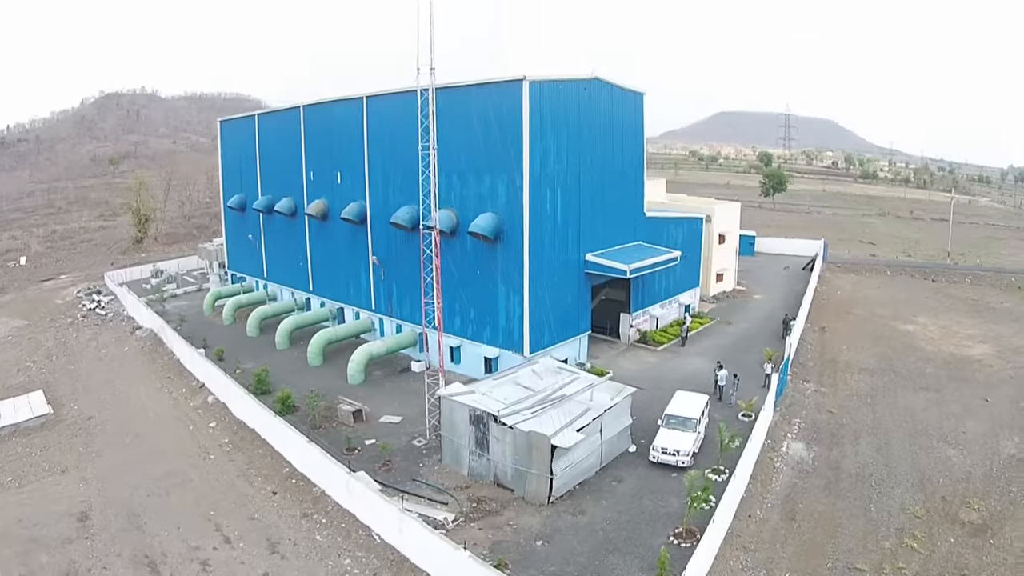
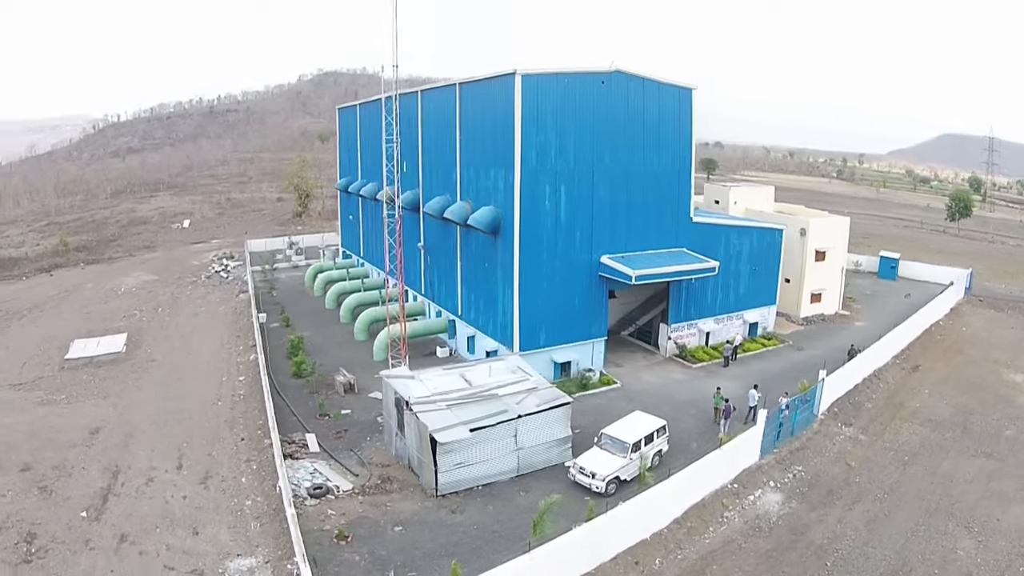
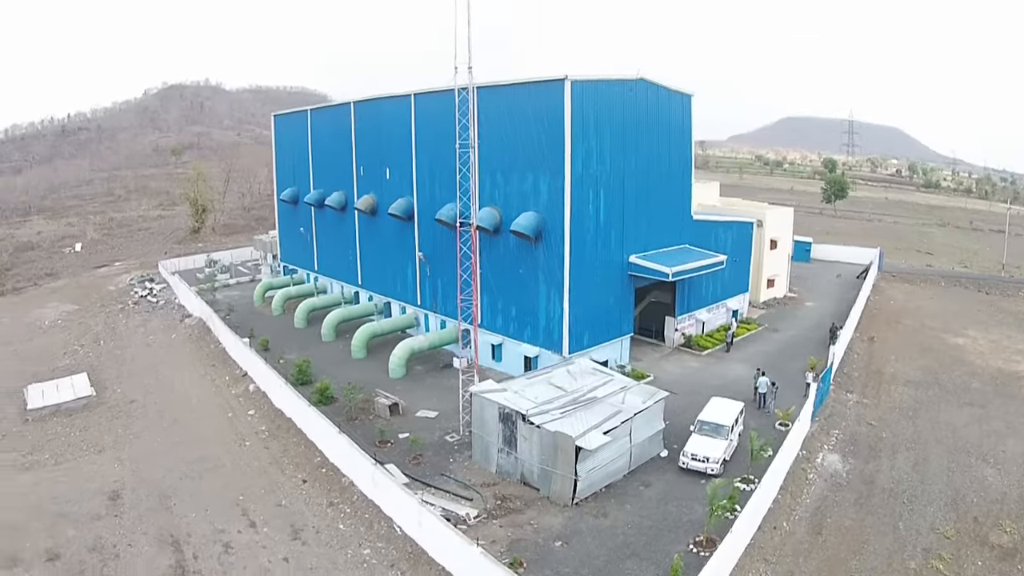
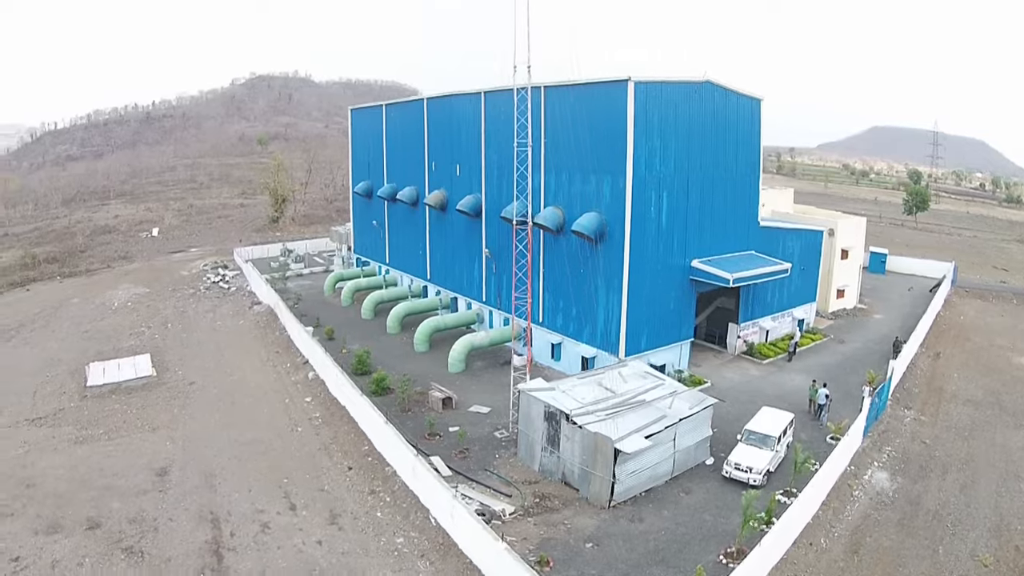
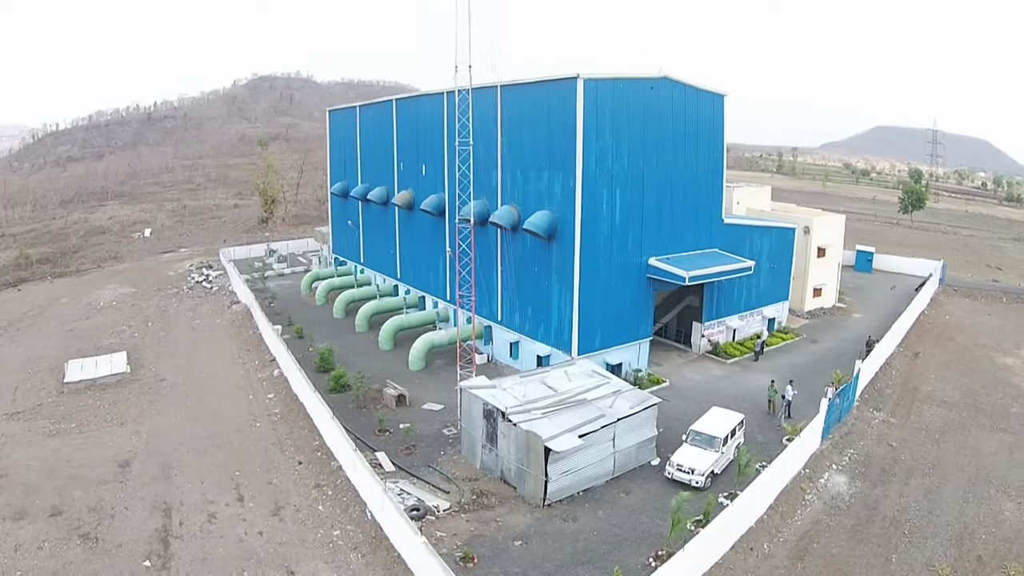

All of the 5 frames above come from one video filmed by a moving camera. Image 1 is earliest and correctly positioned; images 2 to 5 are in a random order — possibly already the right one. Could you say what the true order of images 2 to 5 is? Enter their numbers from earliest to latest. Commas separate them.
3, 4, 5, 2
